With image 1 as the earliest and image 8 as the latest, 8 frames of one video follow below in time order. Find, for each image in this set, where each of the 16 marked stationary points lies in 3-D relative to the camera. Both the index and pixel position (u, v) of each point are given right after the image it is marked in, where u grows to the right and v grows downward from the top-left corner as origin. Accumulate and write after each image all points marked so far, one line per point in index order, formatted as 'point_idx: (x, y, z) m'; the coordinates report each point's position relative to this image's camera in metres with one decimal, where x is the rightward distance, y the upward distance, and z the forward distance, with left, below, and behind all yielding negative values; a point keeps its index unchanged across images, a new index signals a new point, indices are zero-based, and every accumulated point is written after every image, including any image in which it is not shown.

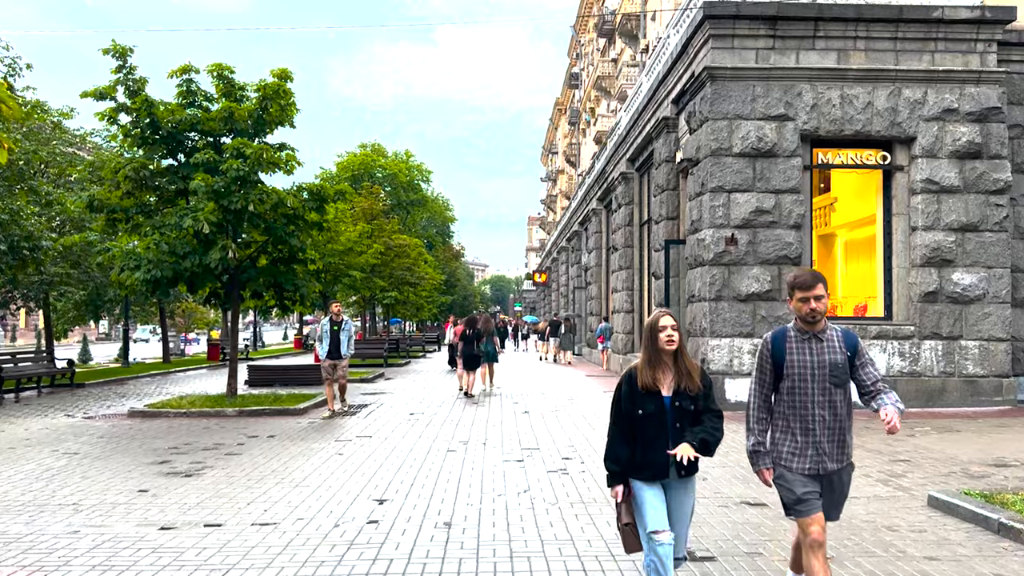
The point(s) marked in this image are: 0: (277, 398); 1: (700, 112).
0: (-4.2, -2.0, +14.8) m
1: (+3.2, +3.0, +14.1) m
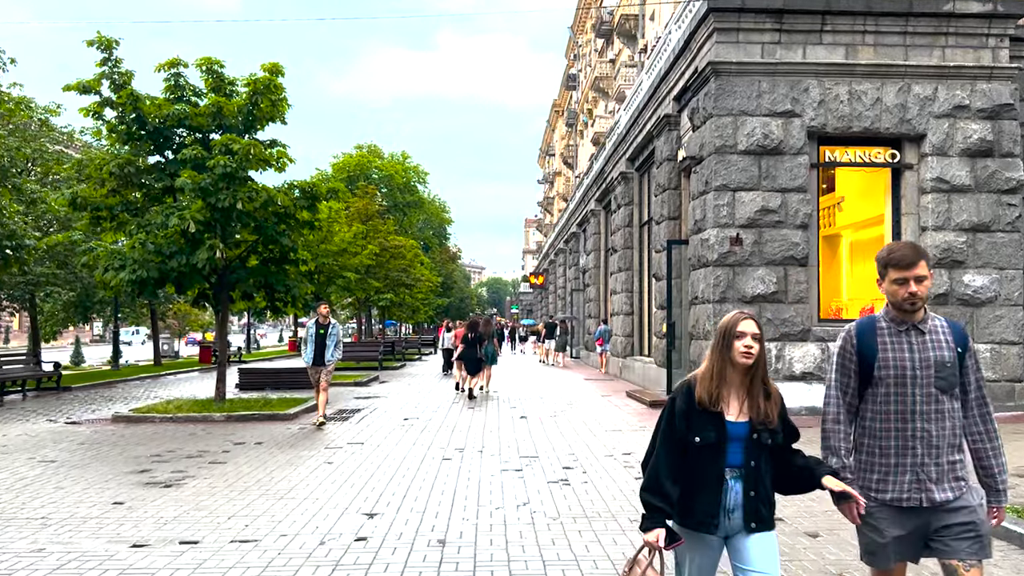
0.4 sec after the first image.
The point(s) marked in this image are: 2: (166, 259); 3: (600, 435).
0: (-4.2, -2.0, +14.4) m
1: (+3.1, +2.9, +13.7) m
2: (-5.6, +0.5, +13.4) m
3: (+1.2, -2.0, +11.2) m
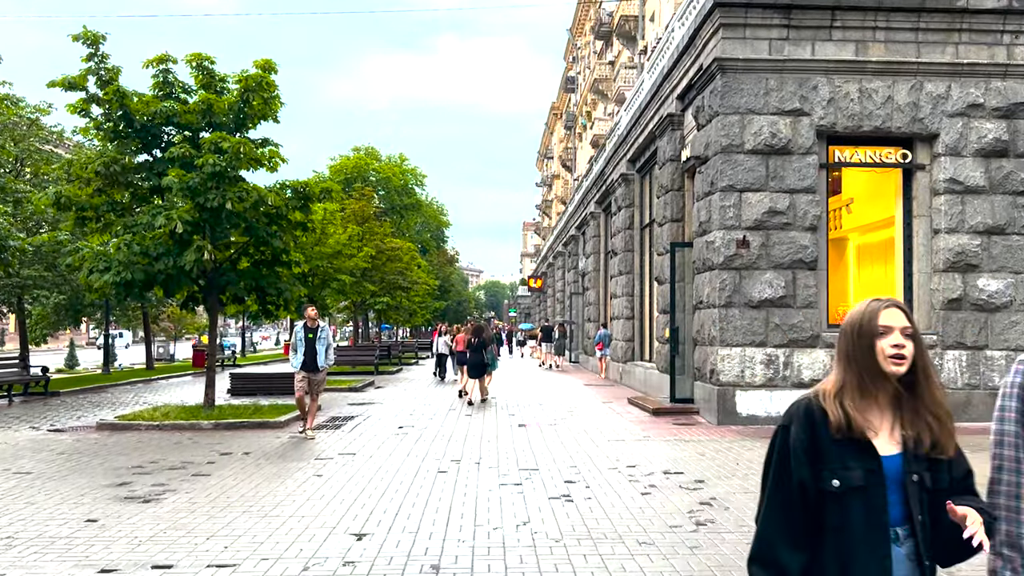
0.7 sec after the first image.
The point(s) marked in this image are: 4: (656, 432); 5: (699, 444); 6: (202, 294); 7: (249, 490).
0: (-4.2, -2.0, +13.9) m
1: (+3.1, +2.9, +13.3) m
2: (-5.6, +0.4, +12.9) m
3: (+1.2, -2.0, +10.7) m
4: (+1.9, -2.0, +11.7) m
5: (+2.4, -2.0, +10.6) m
6: (-5.3, -0.1, +14.3) m
7: (-2.5, -1.9, +7.9) m
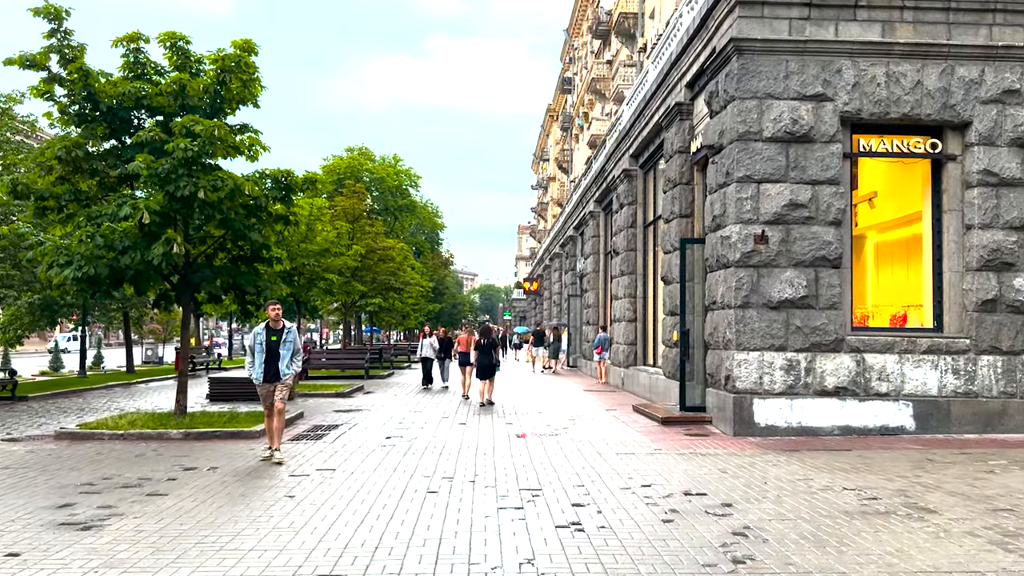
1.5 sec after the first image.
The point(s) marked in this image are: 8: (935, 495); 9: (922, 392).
0: (-4.3, -2.0, +12.8) m
1: (+3.1, +2.9, +12.3) m
2: (-5.6, +0.5, +11.9) m
3: (+1.2, -2.0, +9.7) m
4: (+1.9, -2.0, +10.6) m
5: (+2.3, -2.0, +9.6) m
6: (-5.3, -0.1, +13.3) m
7: (-2.5, -1.9, +6.8) m
8: (+3.8, -1.9, +7.6) m
9: (+5.7, -1.5, +11.7) m
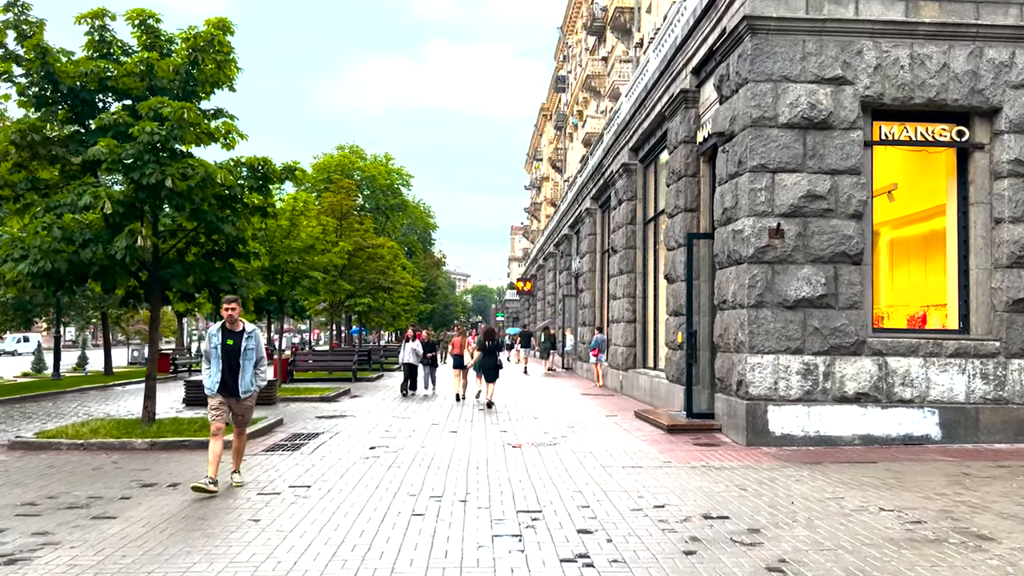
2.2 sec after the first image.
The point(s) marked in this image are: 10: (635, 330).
0: (-4.3, -1.9, +11.9) m
1: (+3.0, +2.9, +11.4) m
2: (-5.7, +0.5, +10.9) m
3: (+1.1, -1.9, +8.8) m
4: (+1.9, -2.0, +9.8) m
5: (+2.3, -1.9, +8.7) m
6: (-5.4, 0.0, +12.3) m
7: (-2.5, -1.8, +5.9) m
8: (+3.8, -1.9, +6.8) m
9: (+5.7, -1.4, +10.9) m
10: (+2.9, -1.0, +19.4) m
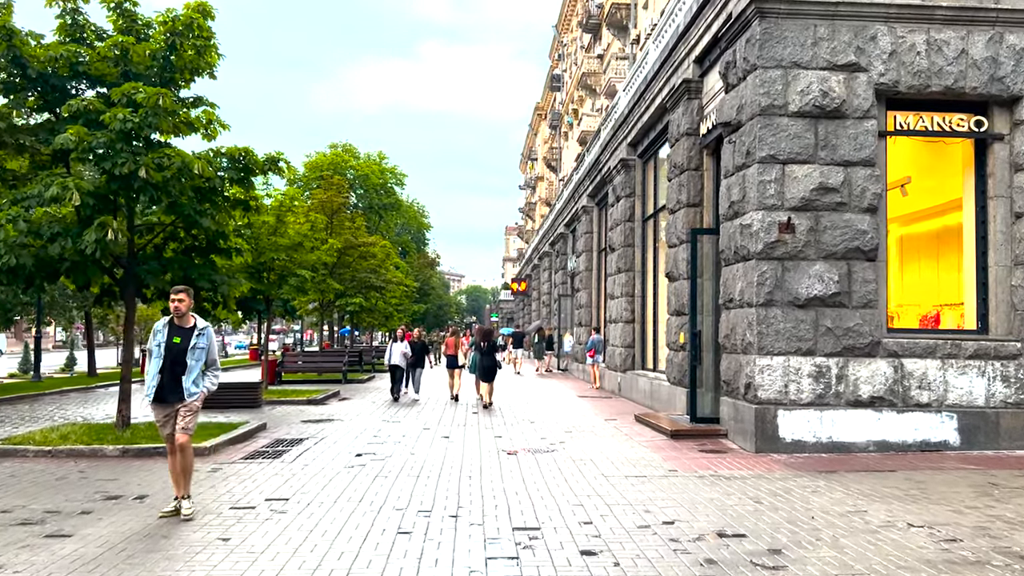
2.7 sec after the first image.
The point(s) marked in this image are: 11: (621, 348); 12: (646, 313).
0: (-4.4, -1.9, +11.3) m
1: (+3.0, +2.9, +10.8) m
2: (-5.7, +0.5, +10.3) m
3: (+1.1, -1.9, +8.2) m
4: (+1.8, -1.9, +9.2) m
5: (+2.2, -1.9, +8.1) m
6: (-5.5, 0.0, +11.7) m
7: (-2.5, -1.8, +5.3) m
8: (+3.8, -1.8, +6.2) m
9: (+5.6, -1.4, +10.3) m
10: (+2.7, -1.0, +18.8) m
11: (+2.5, -1.4, +19.1) m
12: (+3.0, -0.5, +18.4) m
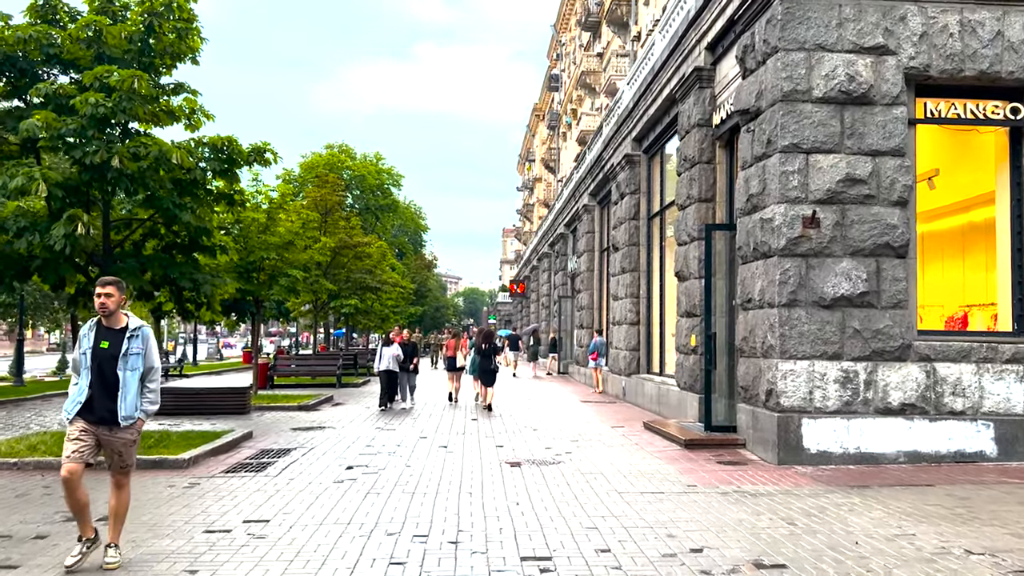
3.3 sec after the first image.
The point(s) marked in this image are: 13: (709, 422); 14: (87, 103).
0: (-4.4, -1.9, +10.5) m
1: (+3.0, +3.0, +10.1) m
2: (-5.7, +0.6, +9.5) m
3: (+1.1, -1.9, +7.5) m
4: (+1.8, -1.9, +8.4) m
5: (+2.3, -1.9, +7.4) m
6: (-5.4, 0.0, +10.9) m
7: (-2.5, -1.8, +4.5) m
8: (+3.8, -1.8, +5.4) m
9: (+5.6, -1.4, +9.6) m
10: (+2.7, -1.0, +18.0) m
11: (+2.5, -1.4, +18.3) m
12: (+3.0, -0.5, +17.6) m
13: (+2.6, -1.7, +10.9) m
14: (-4.7, +2.0, +9.3) m
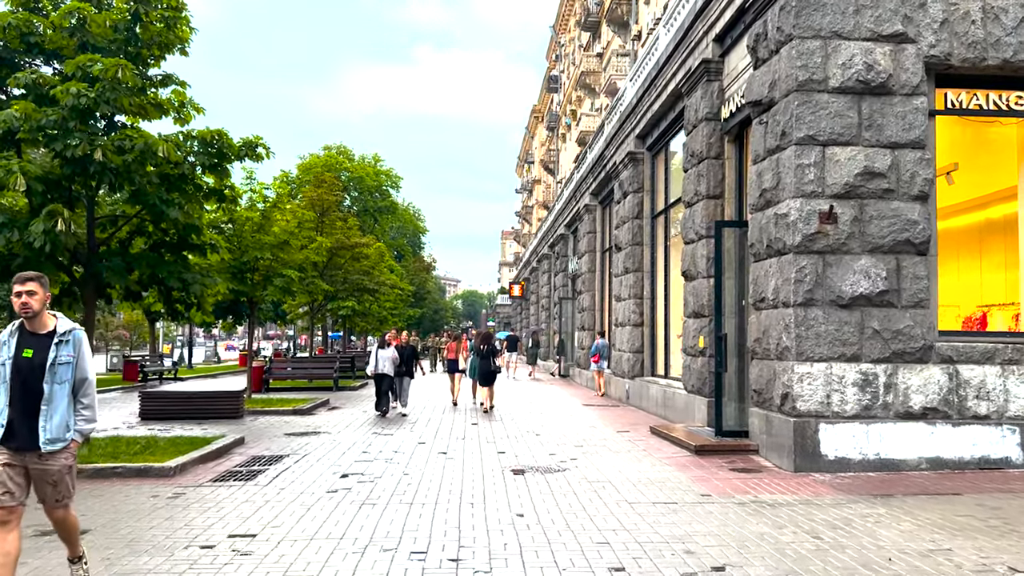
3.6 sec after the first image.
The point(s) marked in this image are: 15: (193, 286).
0: (-4.3, -1.9, +10.1) m
1: (+3.0, +3.0, +9.7) m
2: (-5.6, +0.6, +9.1) m
3: (+1.1, -1.9, +7.0) m
4: (+1.9, -1.9, +8.0) m
5: (+2.3, -1.9, +6.9) m
6: (-5.4, 0.0, +10.5) m
7: (-2.4, -1.7, +4.1) m
8: (+3.9, -1.8, +5.0) m
9: (+5.7, -1.4, +9.2) m
10: (+2.8, -1.0, +17.6) m
11: (+2.5, -1.4, +17.9) m
12: (+3.0, -0.6, +17.2) m
13: (+2.6, -1.7, +10.5) m
14: (-4.7, +2.0, +8.9) m
15: (-4.0, 0.0, +10.6) m
